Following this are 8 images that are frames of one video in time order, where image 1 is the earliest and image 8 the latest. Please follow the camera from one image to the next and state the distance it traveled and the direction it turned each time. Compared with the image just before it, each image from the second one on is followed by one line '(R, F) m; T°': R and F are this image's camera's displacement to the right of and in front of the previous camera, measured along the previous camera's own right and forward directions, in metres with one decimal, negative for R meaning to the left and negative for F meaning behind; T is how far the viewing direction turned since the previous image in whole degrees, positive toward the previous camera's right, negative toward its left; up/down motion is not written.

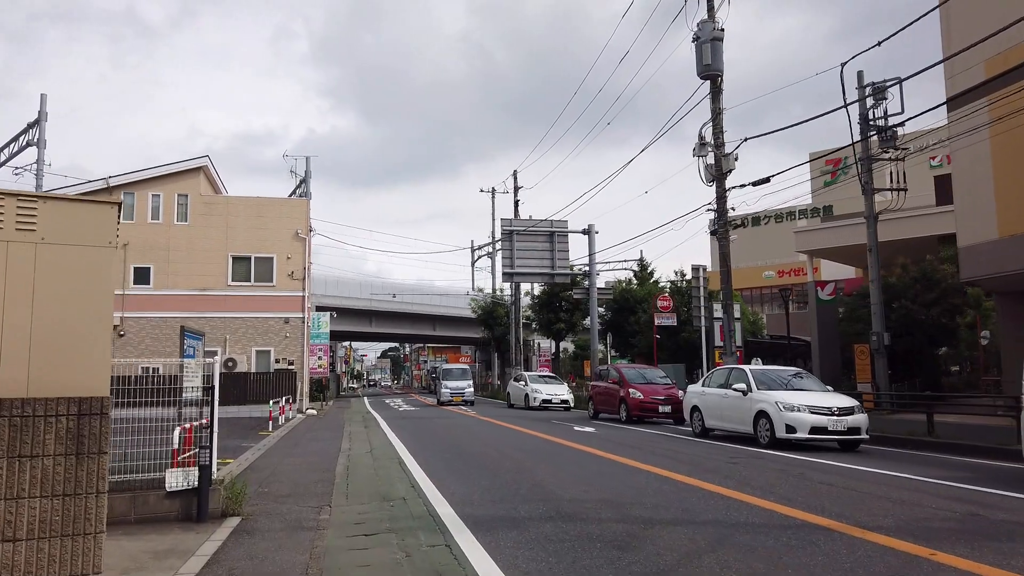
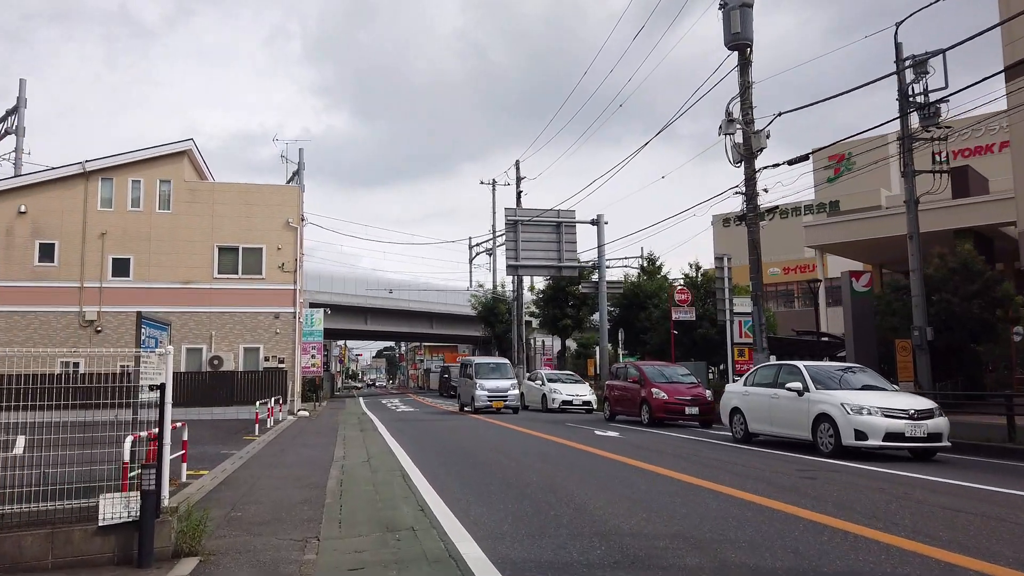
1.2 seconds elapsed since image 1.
(-0.4, +1.9) m; 0°
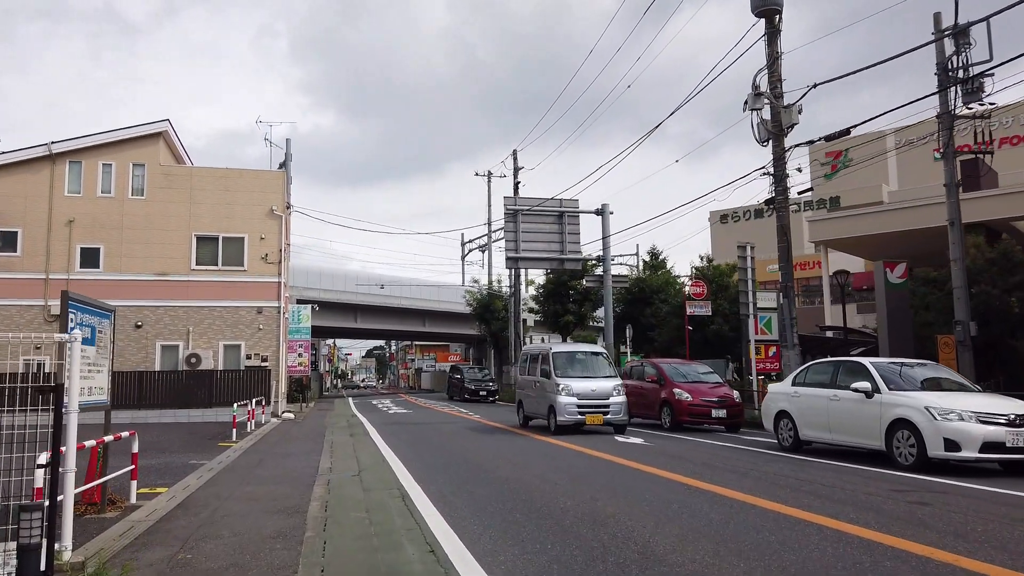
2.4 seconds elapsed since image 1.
(-0.4, +1.9) m; +1°
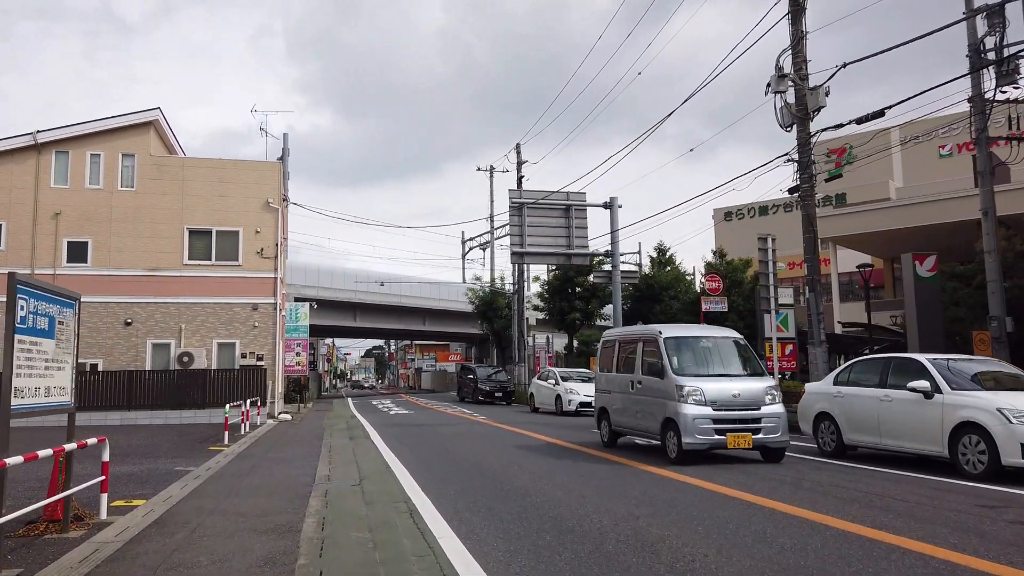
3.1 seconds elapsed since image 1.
(-0.2, +1.0) m; 0°
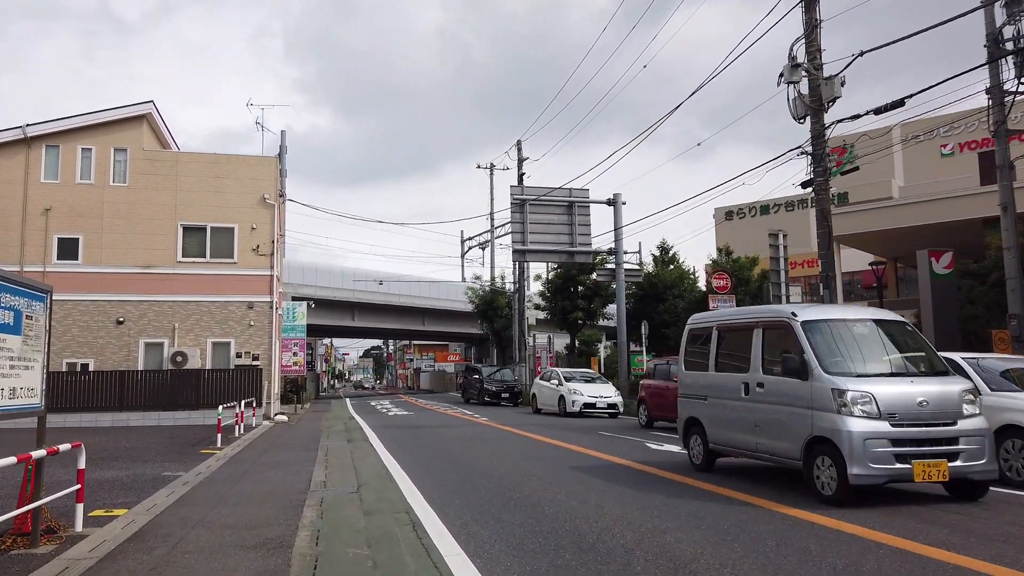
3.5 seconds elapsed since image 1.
(-0.1, +0.6) m; 0°
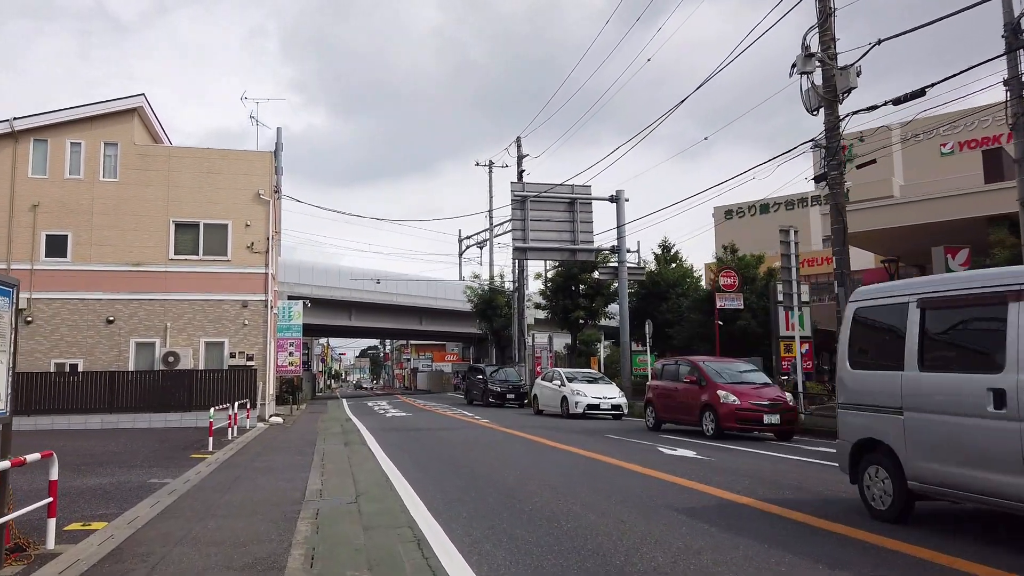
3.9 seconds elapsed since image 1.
(-0.1, +0.6) m; 0°
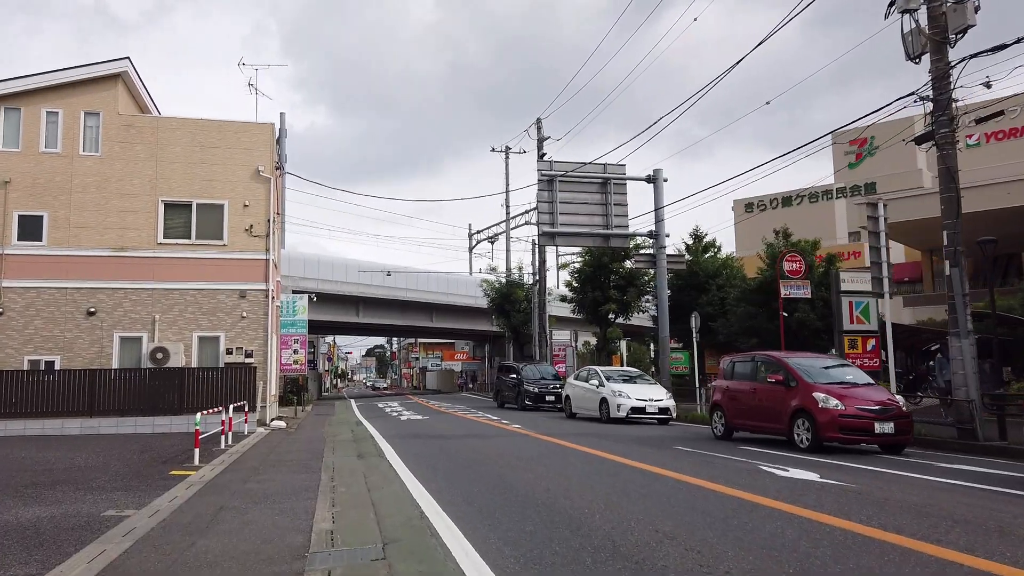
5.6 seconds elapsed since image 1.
(-0.7, +2.6) m; 0°
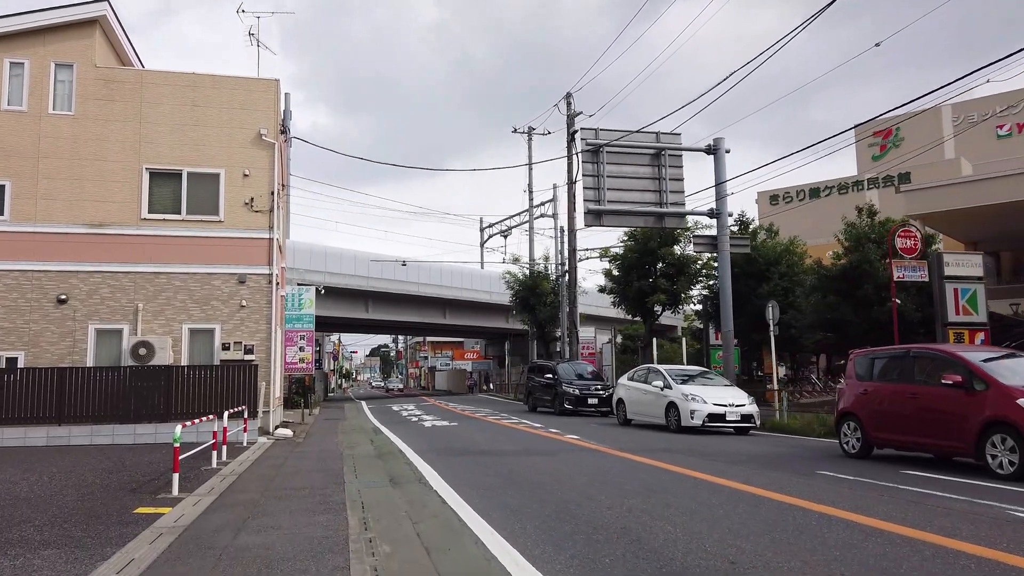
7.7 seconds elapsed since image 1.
(-1.0, +3.2) m; 0°
